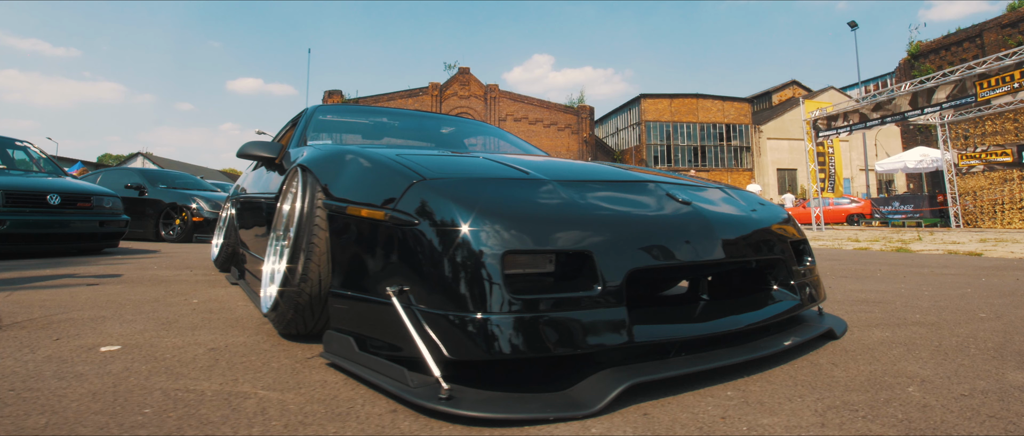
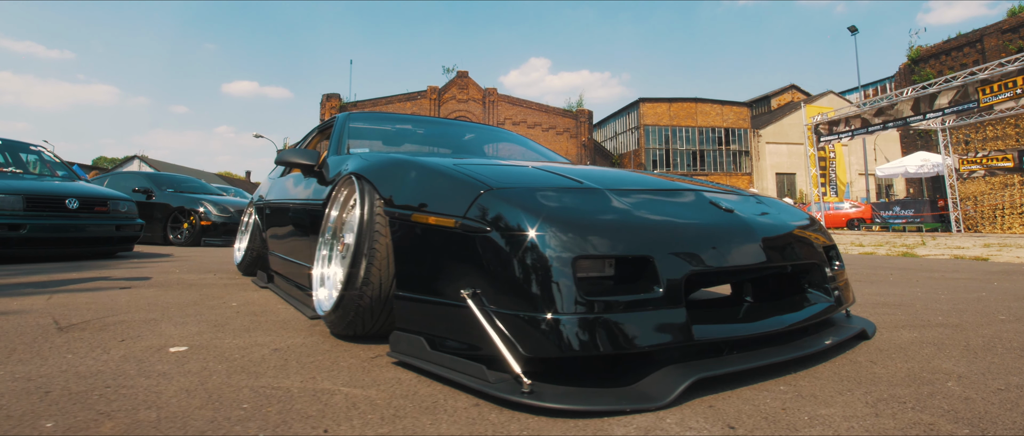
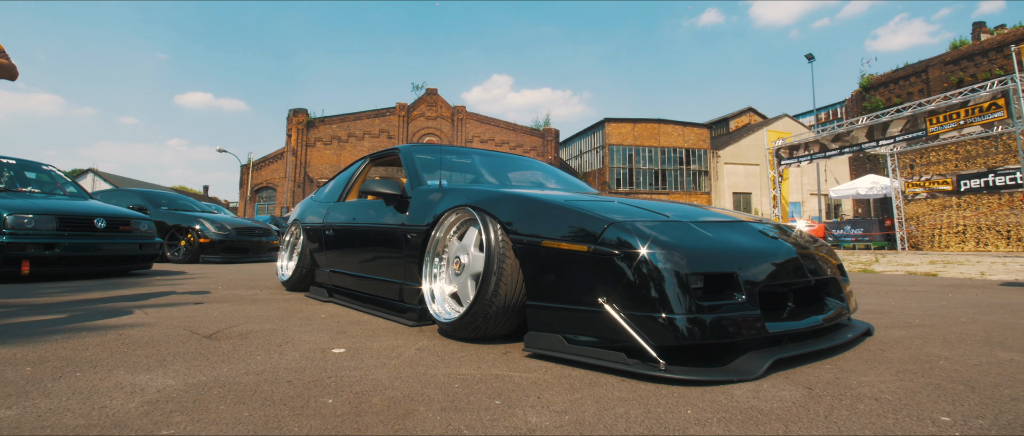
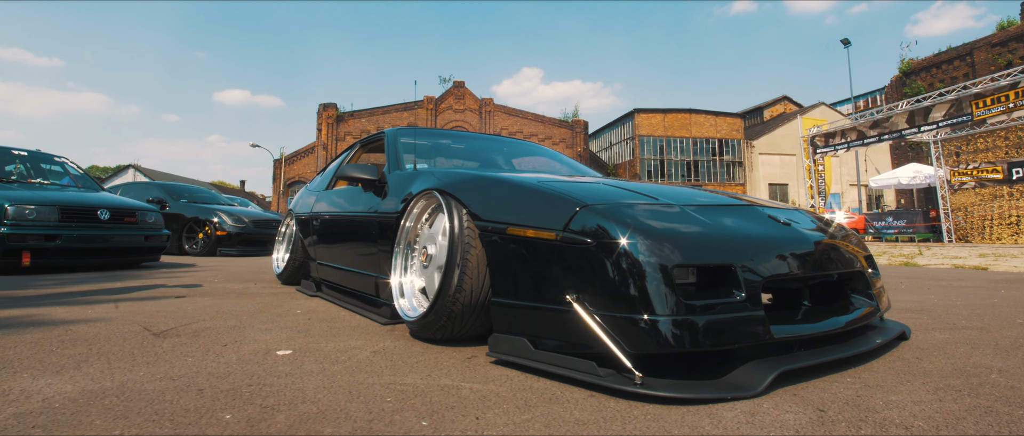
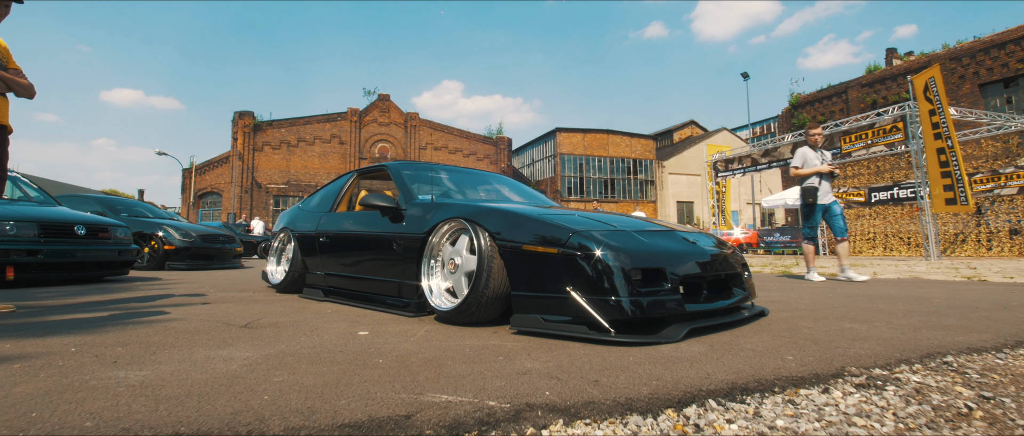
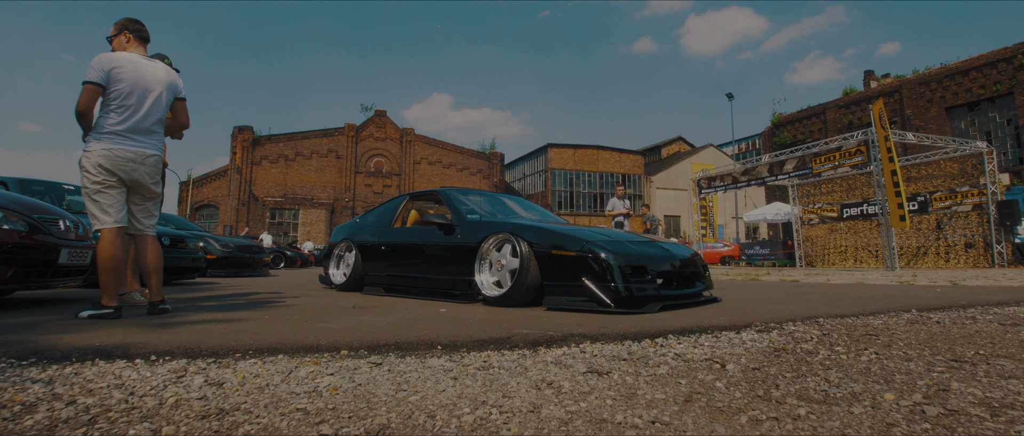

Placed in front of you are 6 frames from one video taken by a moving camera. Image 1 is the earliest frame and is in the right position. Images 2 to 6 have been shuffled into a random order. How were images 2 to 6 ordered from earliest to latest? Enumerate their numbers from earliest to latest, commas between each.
2, 4, 3, 5, 6
